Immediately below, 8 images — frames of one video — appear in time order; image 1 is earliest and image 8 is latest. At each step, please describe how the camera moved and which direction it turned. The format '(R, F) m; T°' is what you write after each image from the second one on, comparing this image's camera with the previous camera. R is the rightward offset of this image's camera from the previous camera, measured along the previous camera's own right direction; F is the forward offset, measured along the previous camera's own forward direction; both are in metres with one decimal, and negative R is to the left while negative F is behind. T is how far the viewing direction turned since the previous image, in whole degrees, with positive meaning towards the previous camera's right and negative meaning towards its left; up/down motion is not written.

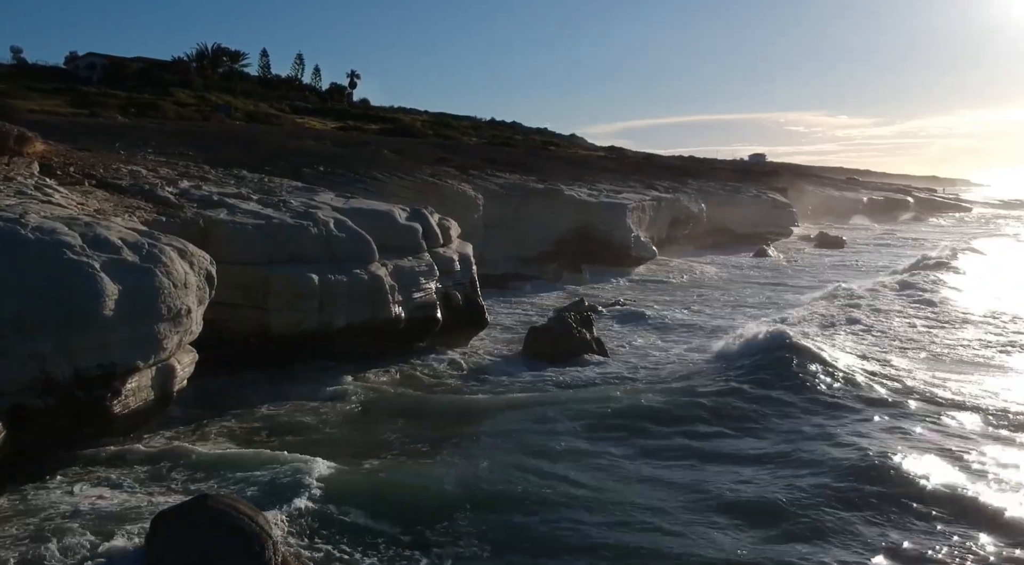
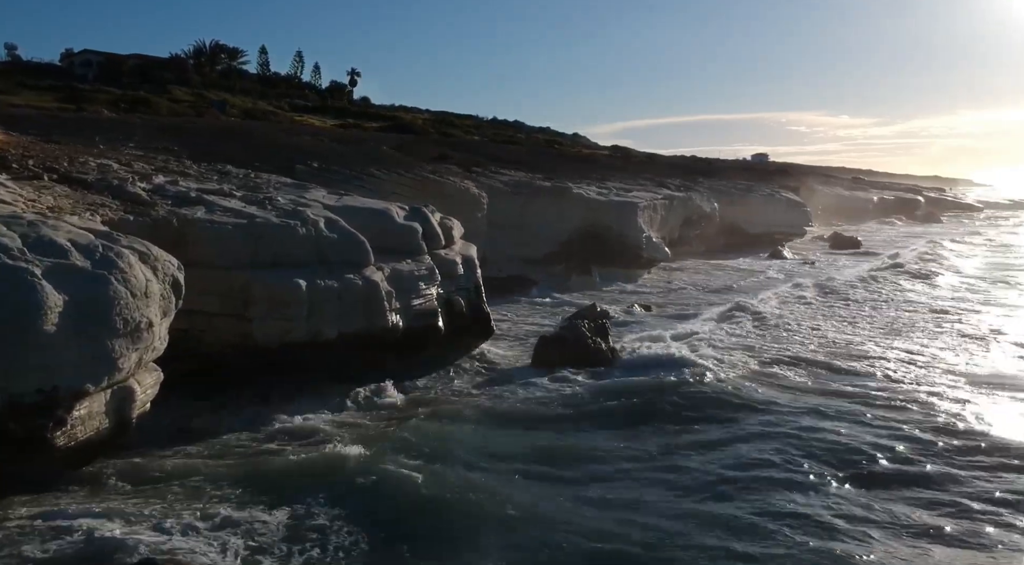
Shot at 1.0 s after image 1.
(-0.1, +1.2) m; 0°
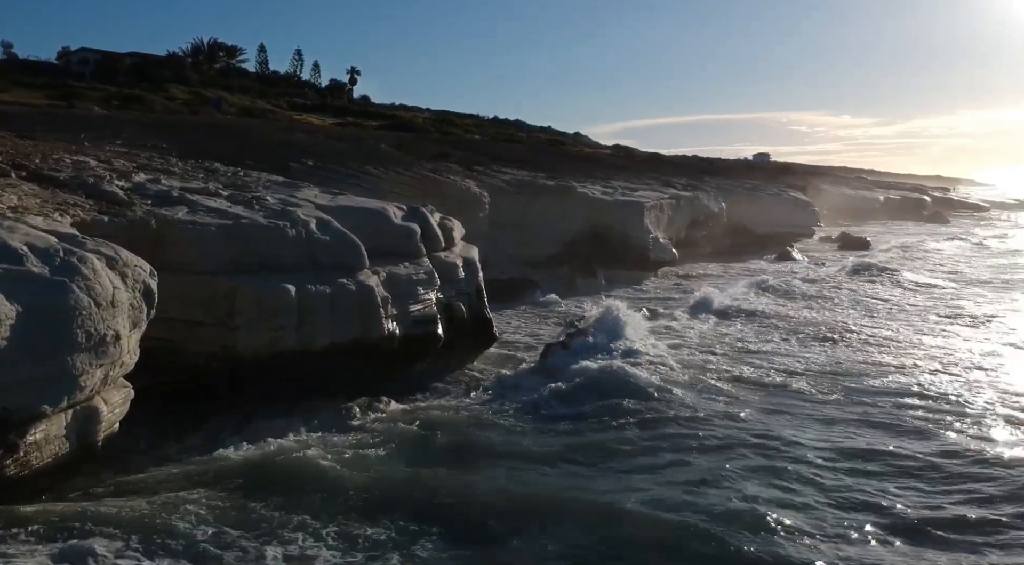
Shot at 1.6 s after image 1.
(0.0, +0.7) m; 0°
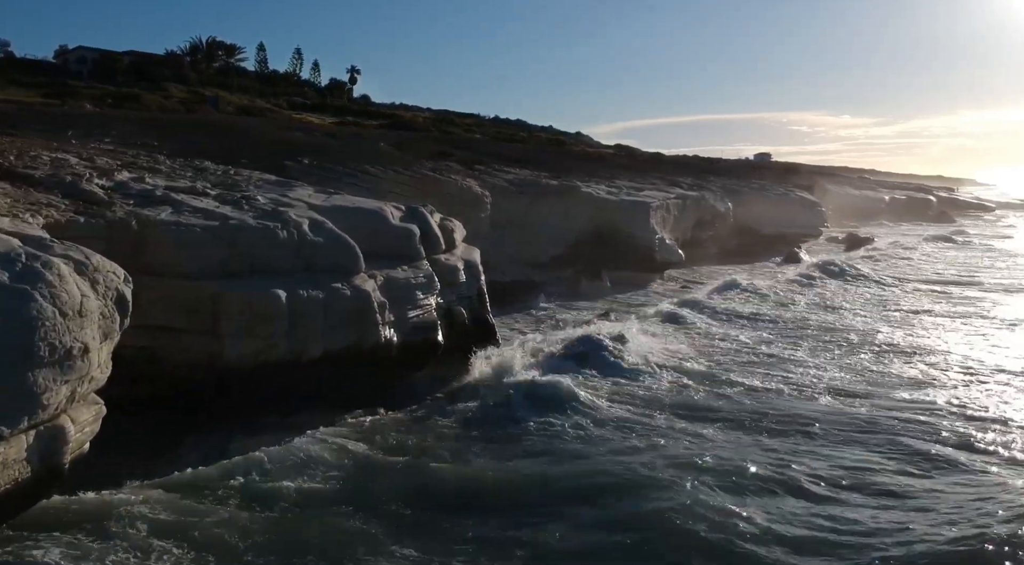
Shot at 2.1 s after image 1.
(0.0, +0.6) m; 0°
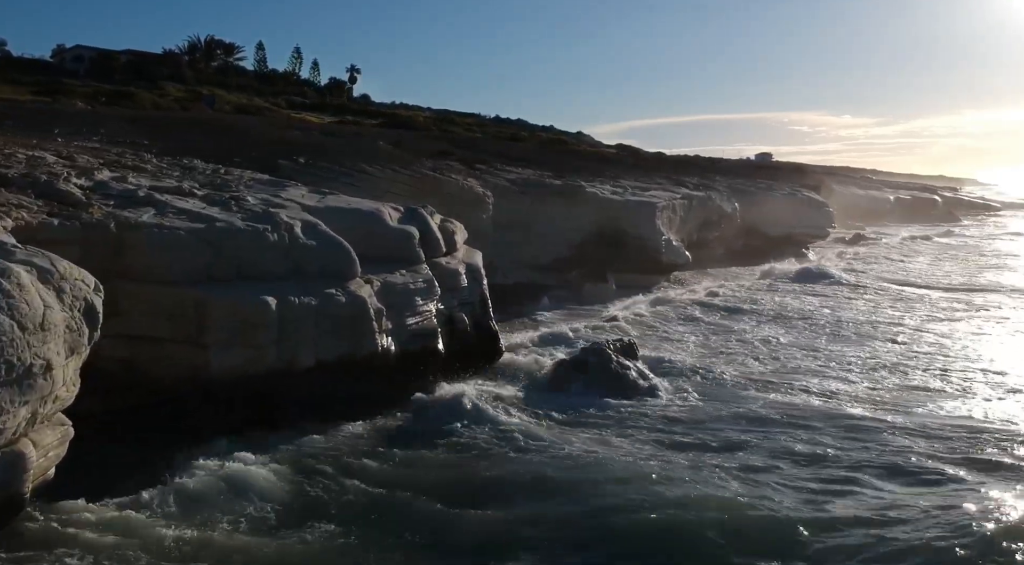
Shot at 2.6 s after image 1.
(0.0, +0.6) m; 0°
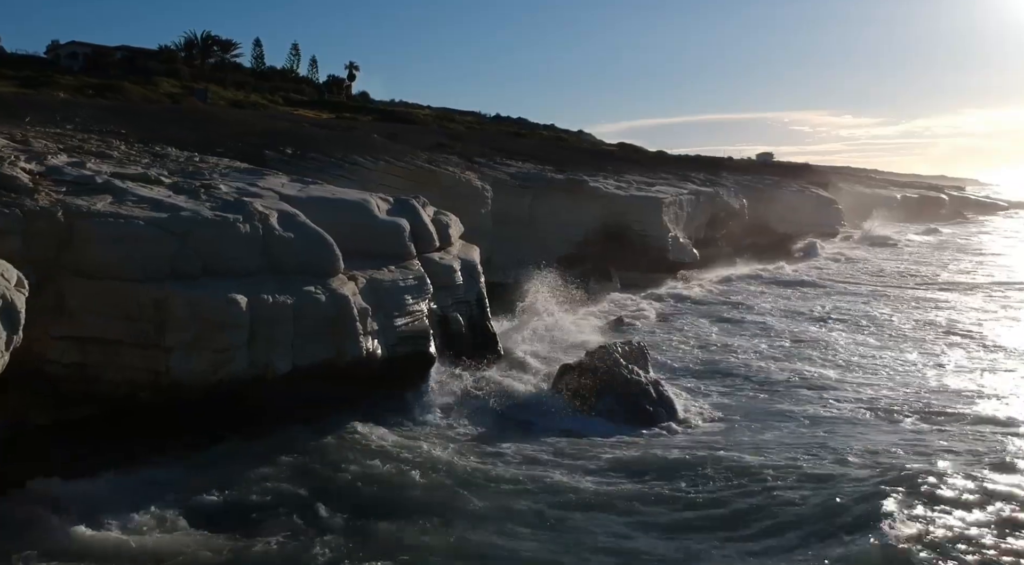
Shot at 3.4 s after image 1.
(0.0, +1.0) m; 0°
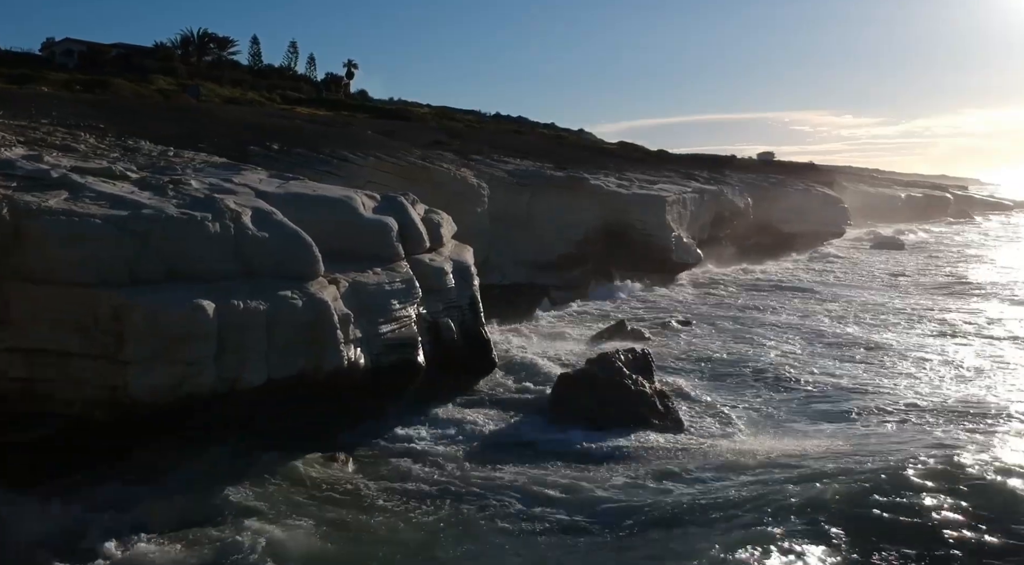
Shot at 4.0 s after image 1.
(+0.1, +0.7) m; 0°
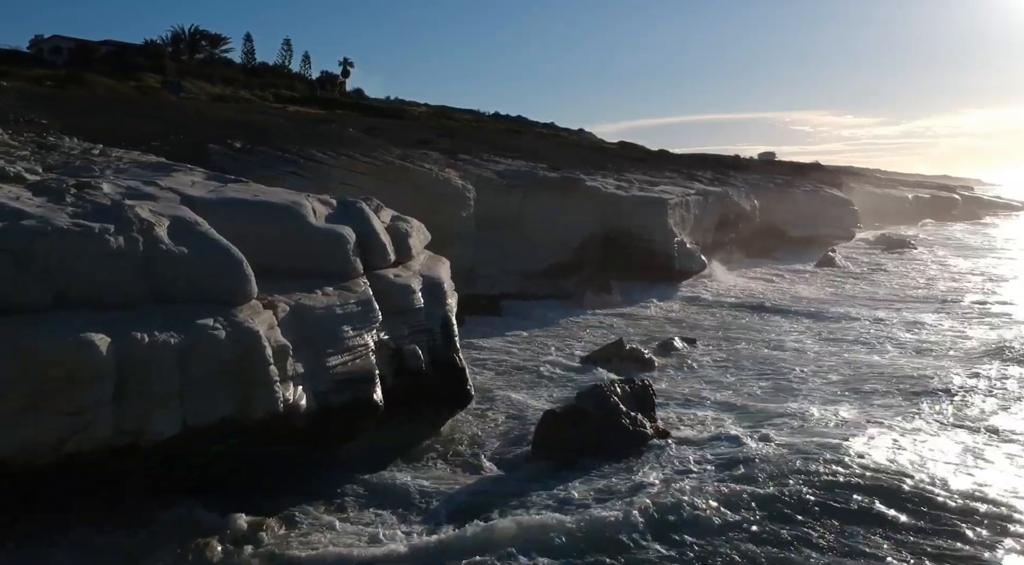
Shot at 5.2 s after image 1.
(+0.2, +1.4) m; 0°
